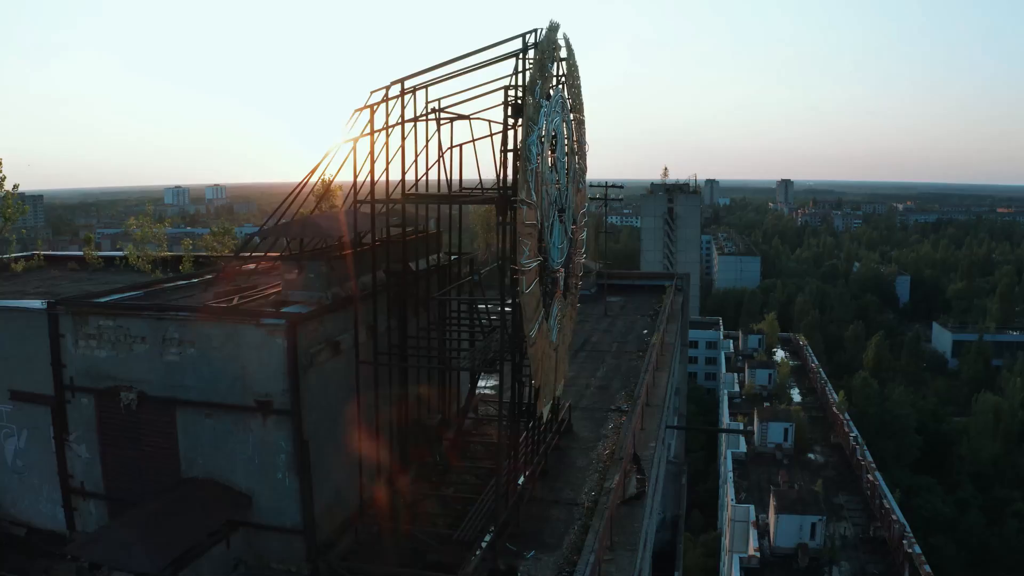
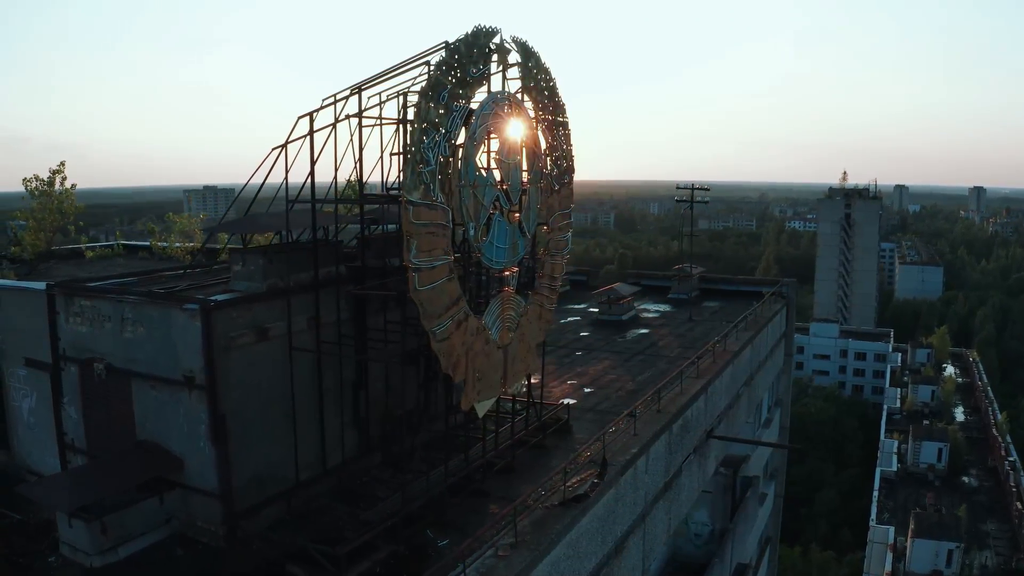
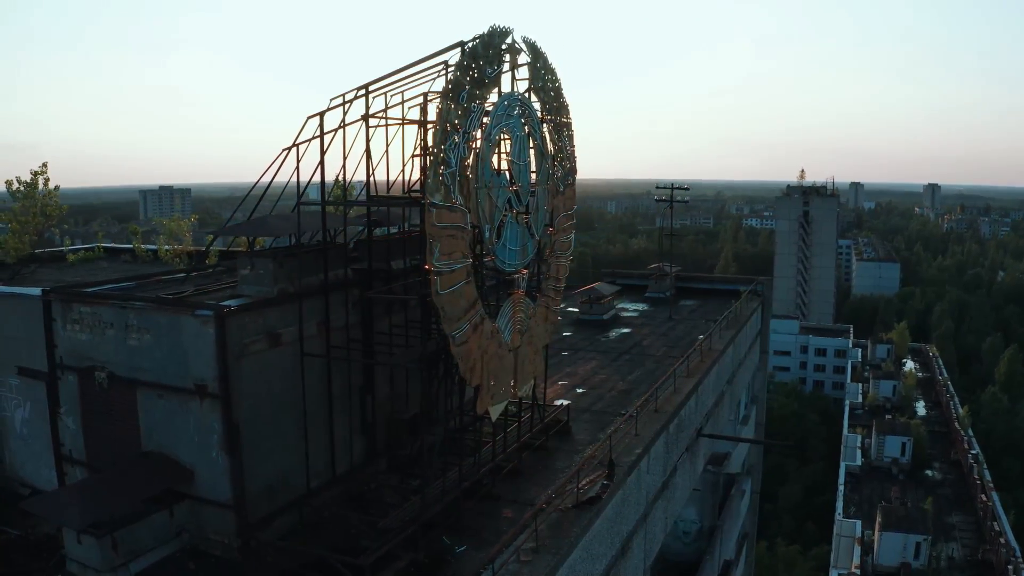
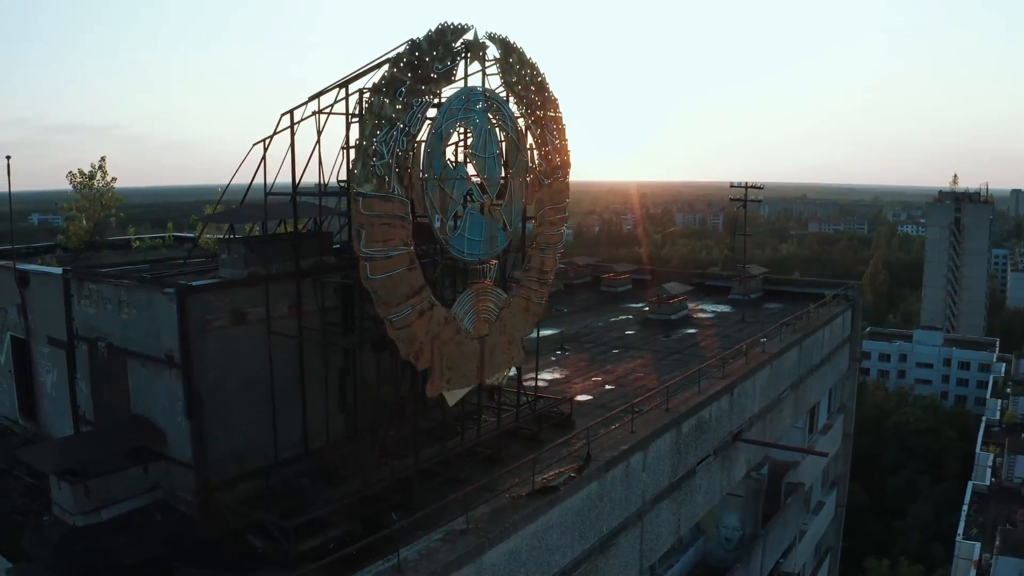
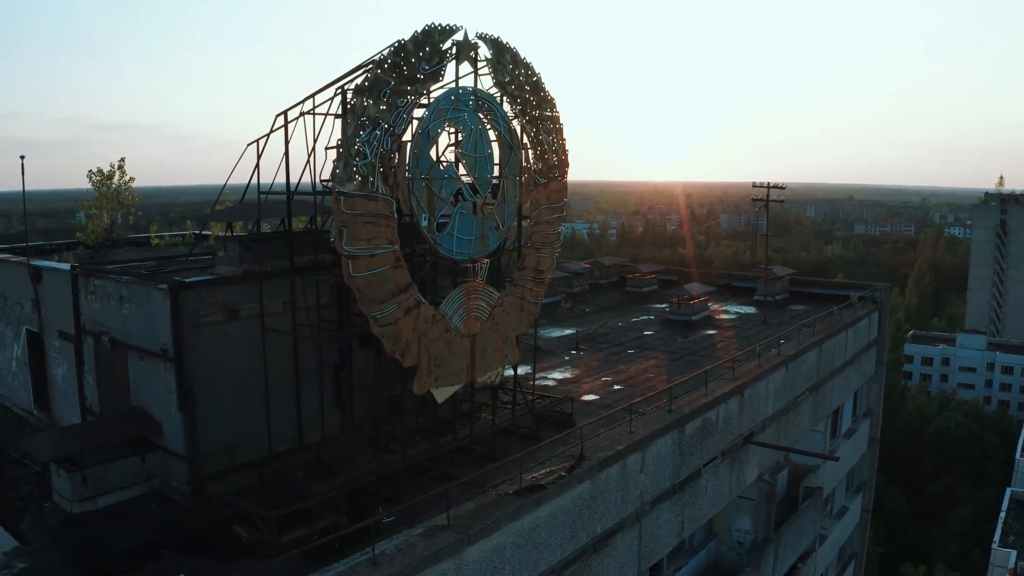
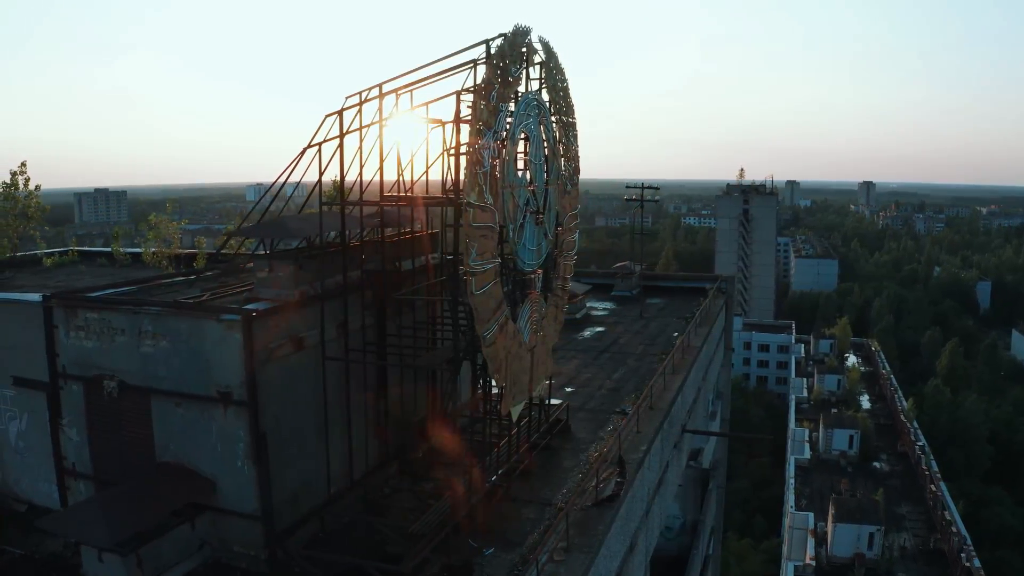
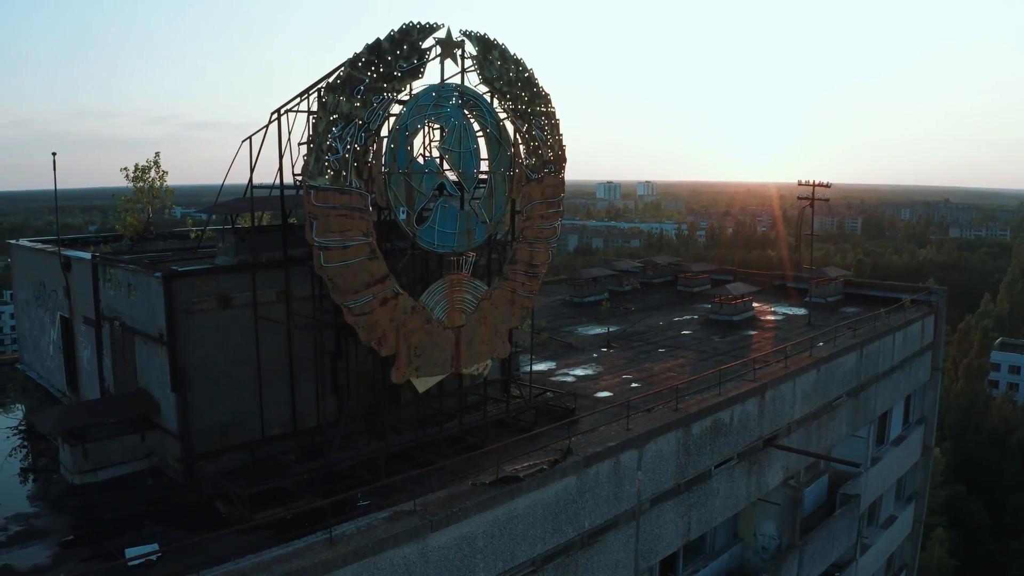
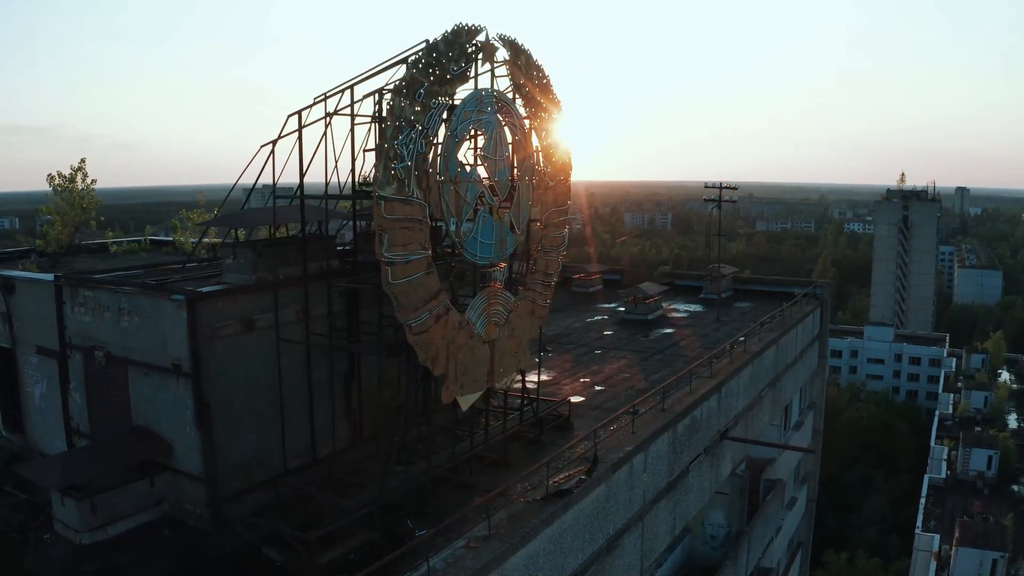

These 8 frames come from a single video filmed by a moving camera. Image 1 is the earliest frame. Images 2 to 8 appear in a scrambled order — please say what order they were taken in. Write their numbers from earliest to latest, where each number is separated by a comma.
6, 3, 2, 8, 4, 5, 7
